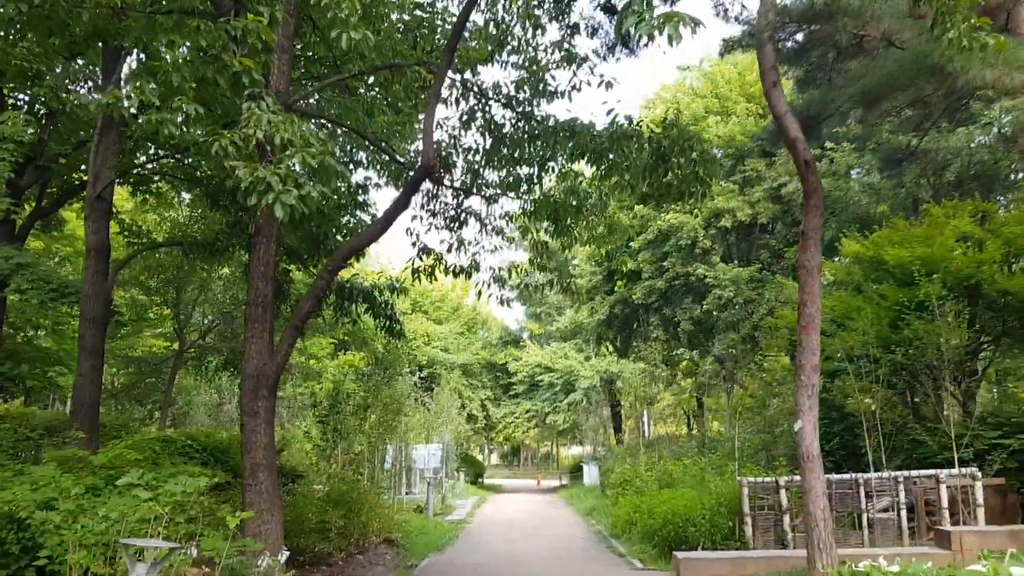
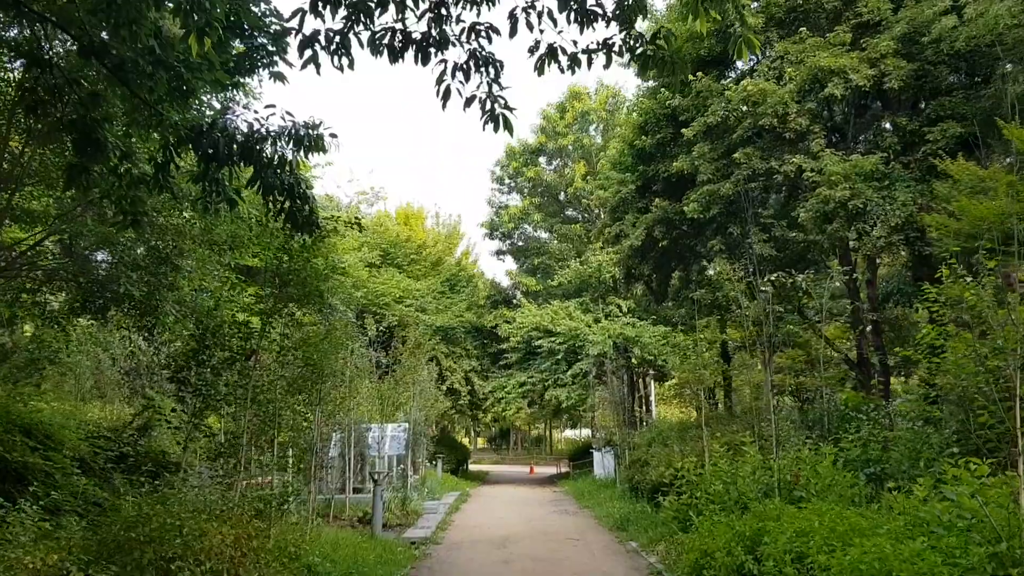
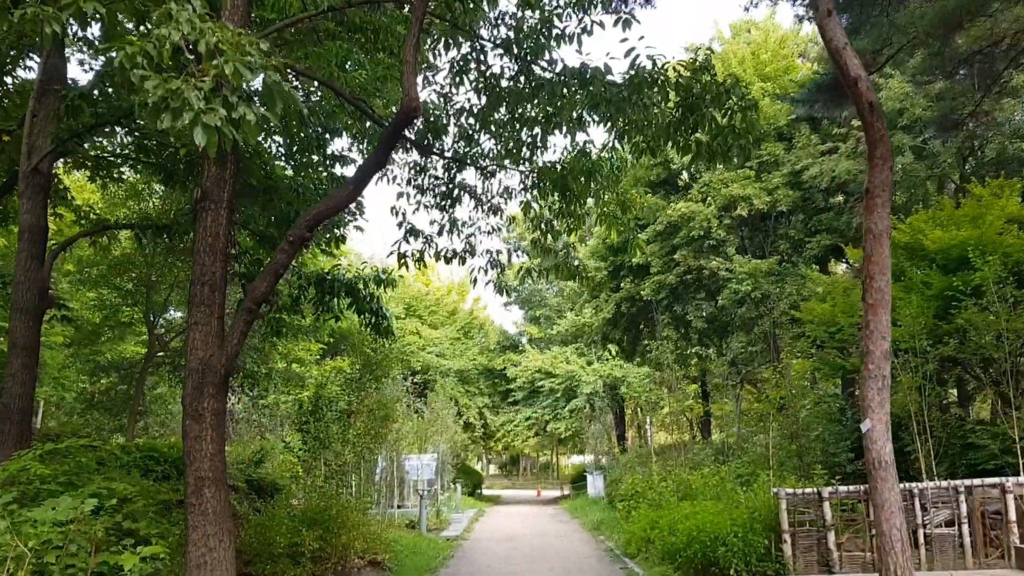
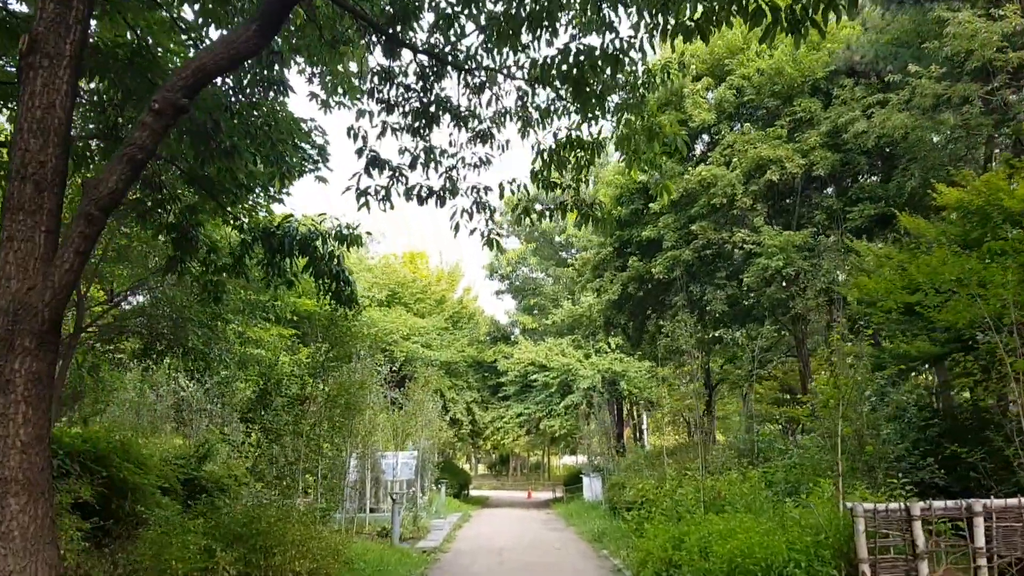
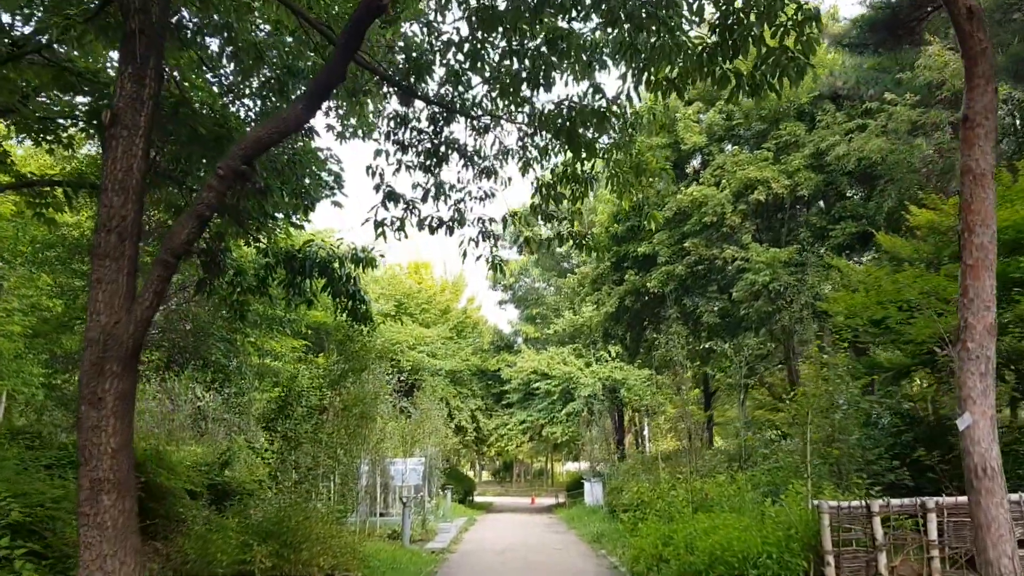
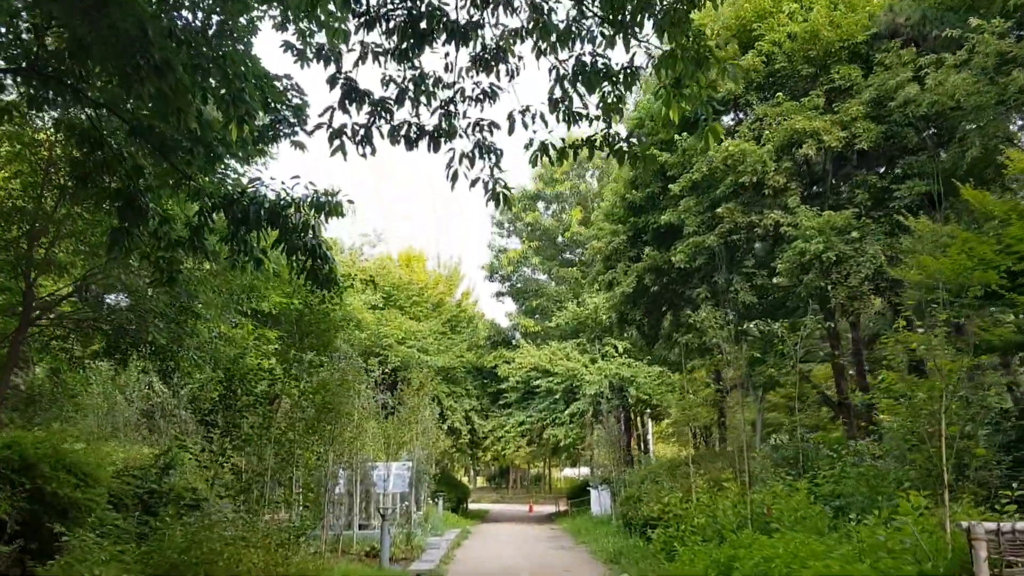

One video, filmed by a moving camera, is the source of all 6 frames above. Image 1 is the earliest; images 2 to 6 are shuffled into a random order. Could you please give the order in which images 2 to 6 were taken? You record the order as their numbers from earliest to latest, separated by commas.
3, 5, 4, 6, 2
